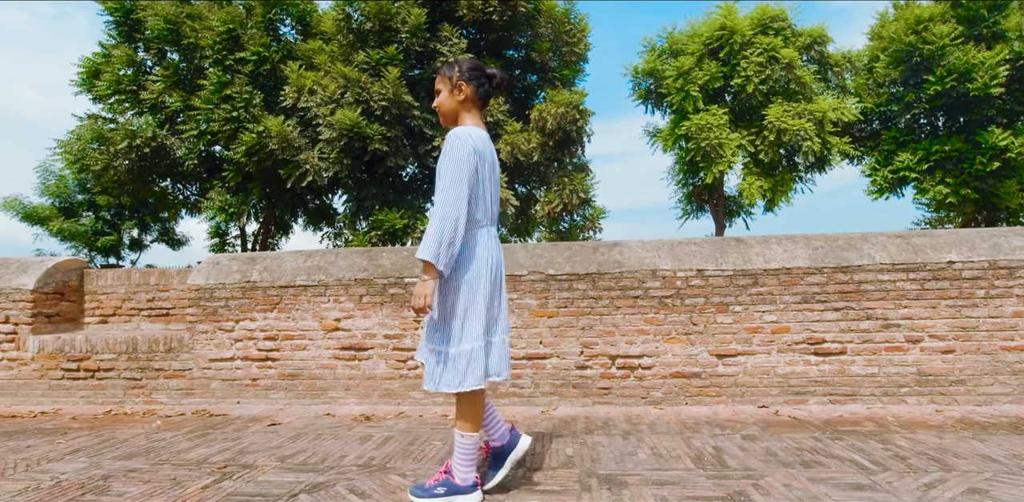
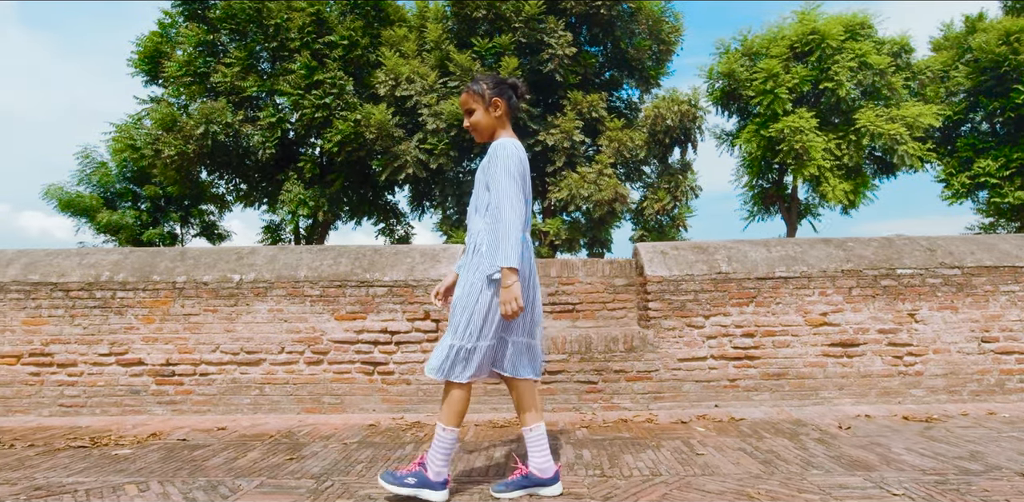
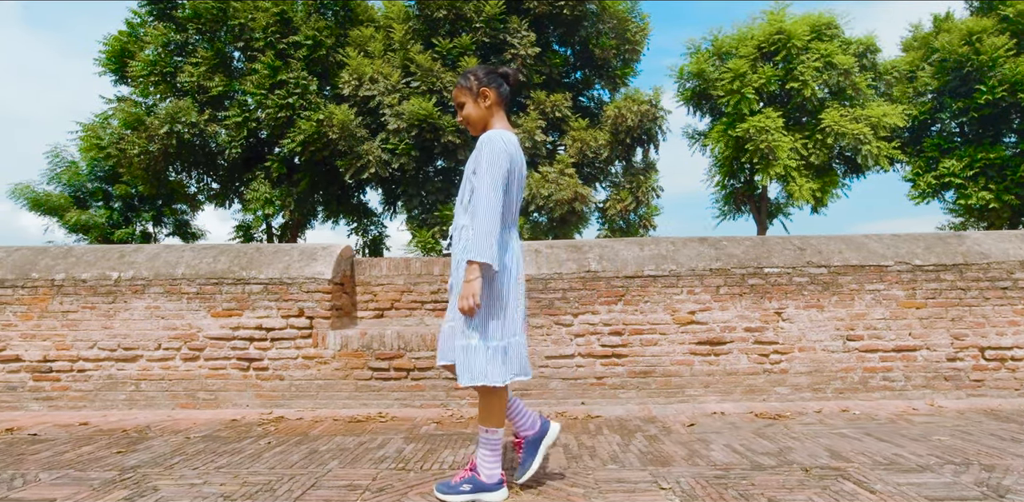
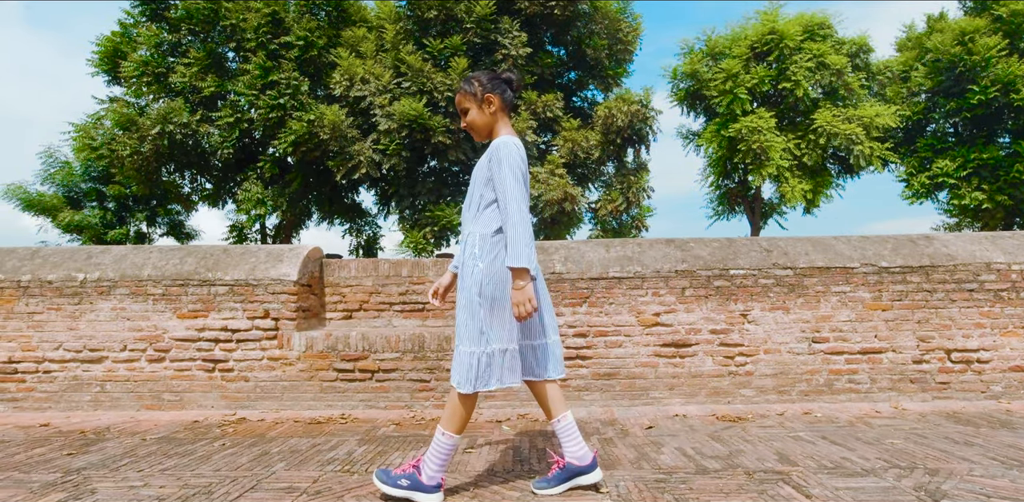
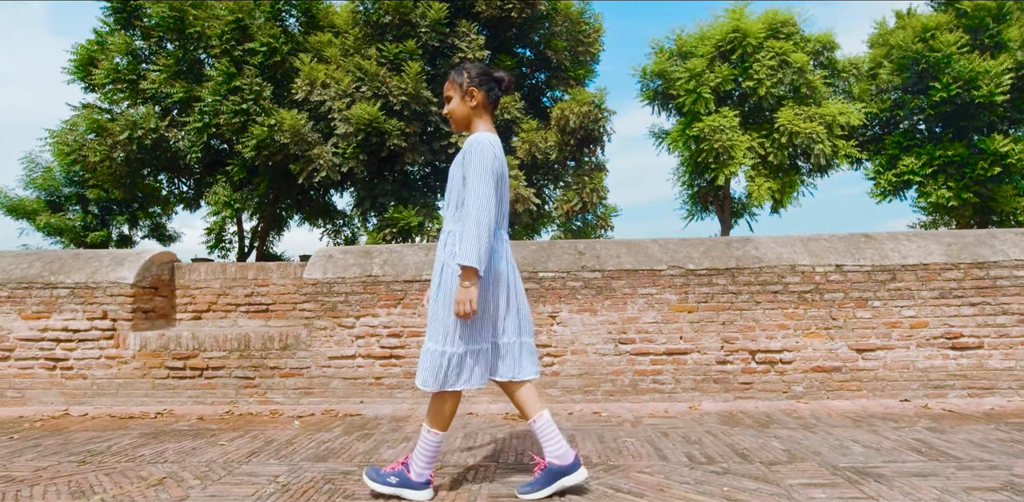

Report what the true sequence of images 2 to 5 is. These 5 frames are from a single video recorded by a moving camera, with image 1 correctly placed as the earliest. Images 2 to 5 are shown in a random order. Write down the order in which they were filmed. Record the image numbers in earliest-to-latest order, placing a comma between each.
5, 4, 3, 2
